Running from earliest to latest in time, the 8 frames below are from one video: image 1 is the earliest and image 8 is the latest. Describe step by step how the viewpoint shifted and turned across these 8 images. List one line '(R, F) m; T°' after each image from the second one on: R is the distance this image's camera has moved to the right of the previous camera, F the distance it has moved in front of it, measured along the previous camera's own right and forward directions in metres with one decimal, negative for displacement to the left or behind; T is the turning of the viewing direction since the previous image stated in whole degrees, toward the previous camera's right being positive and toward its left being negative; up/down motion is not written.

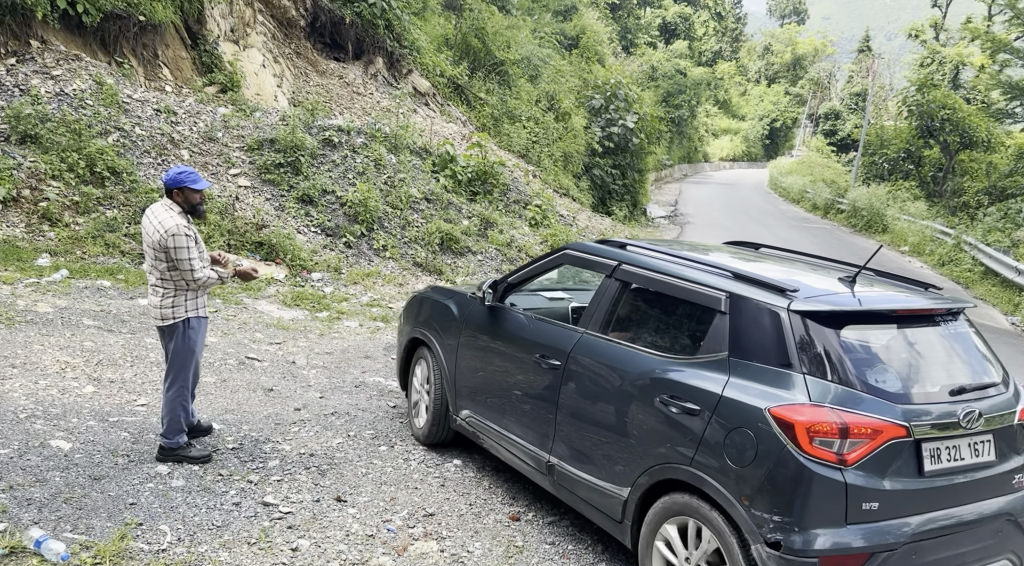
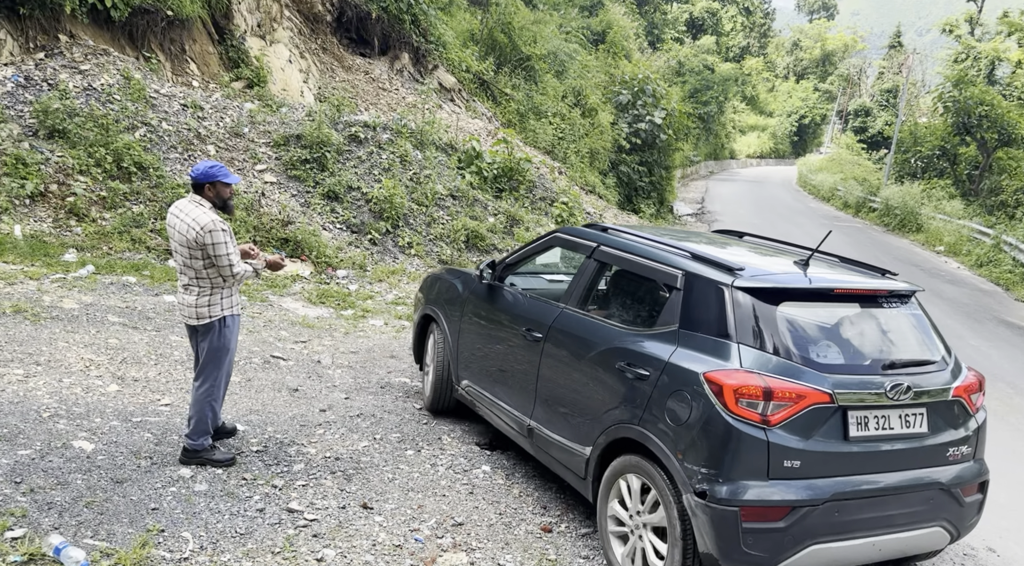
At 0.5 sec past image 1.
(-0.1, +0.2) m; -2°
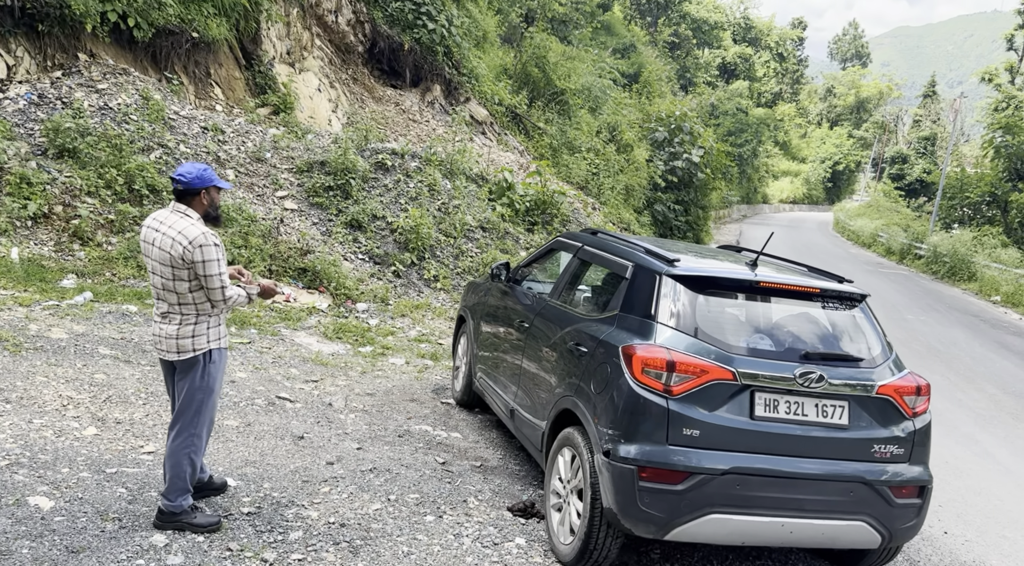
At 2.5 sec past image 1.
(-0.1, +0.8) m; -2°
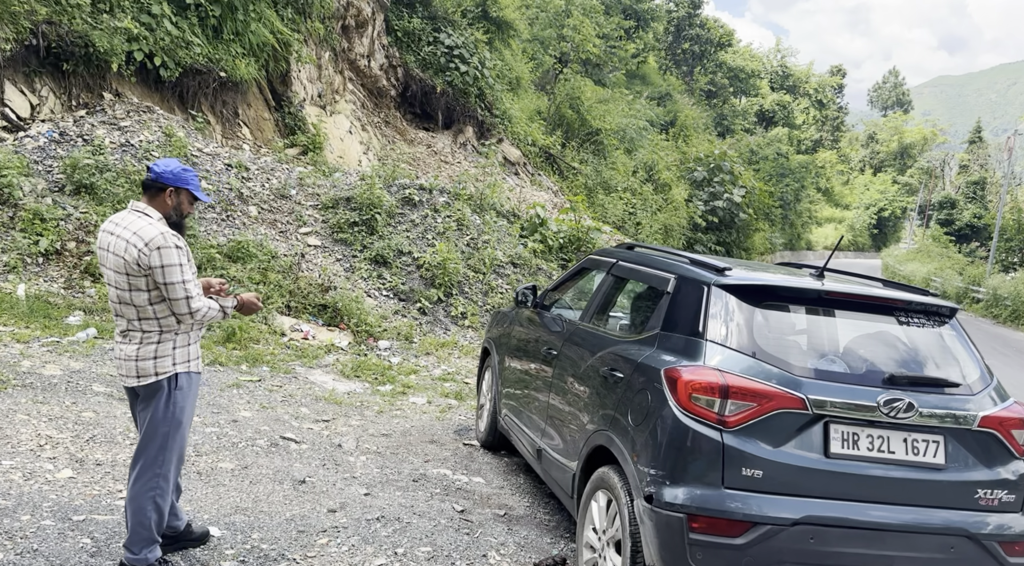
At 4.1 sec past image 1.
(+0.1, +0.6) m; -3°
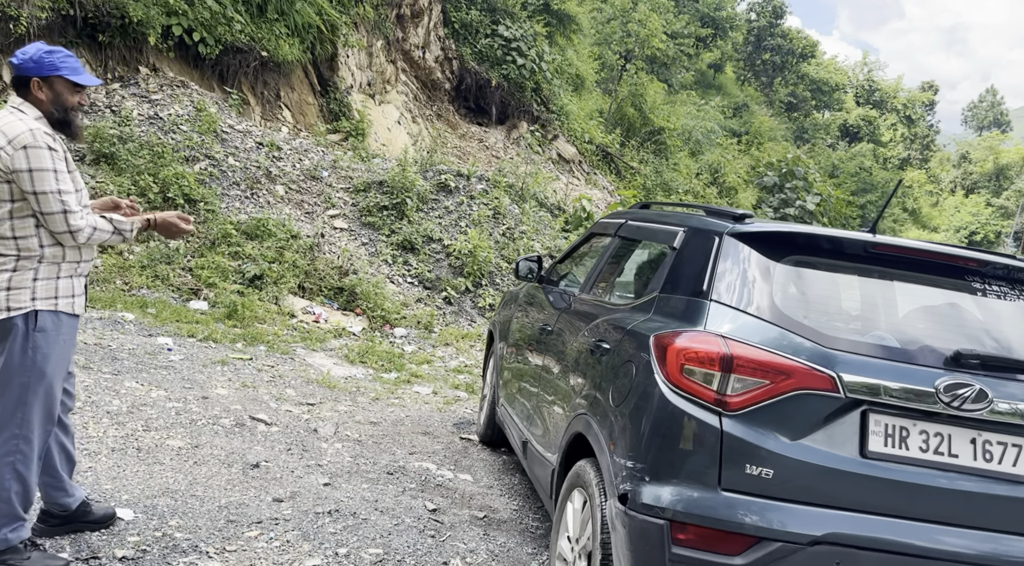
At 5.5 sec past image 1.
(+0.4, +0.7) m; -5°
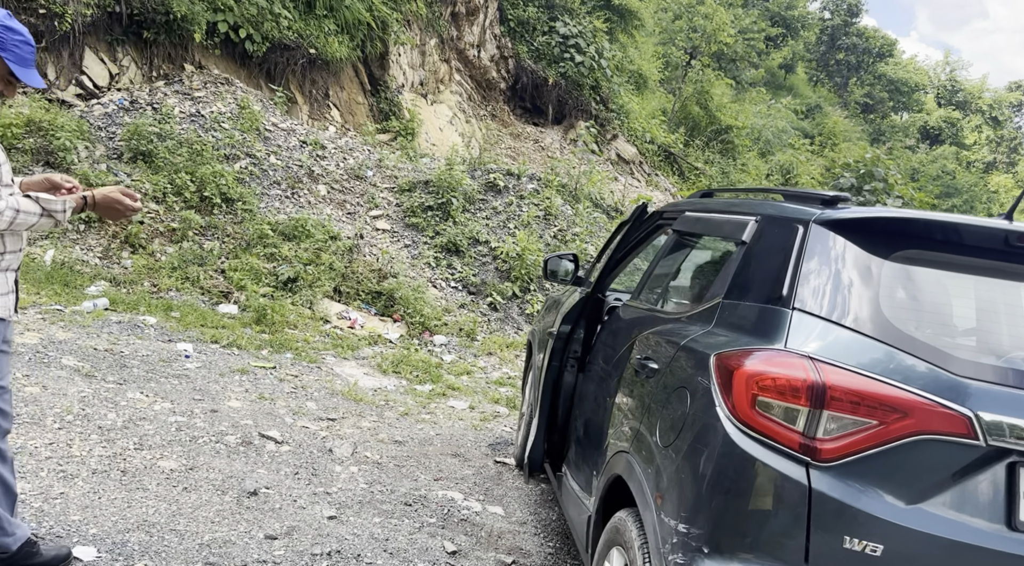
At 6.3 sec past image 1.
(+0.1, +0.6) m; -4°
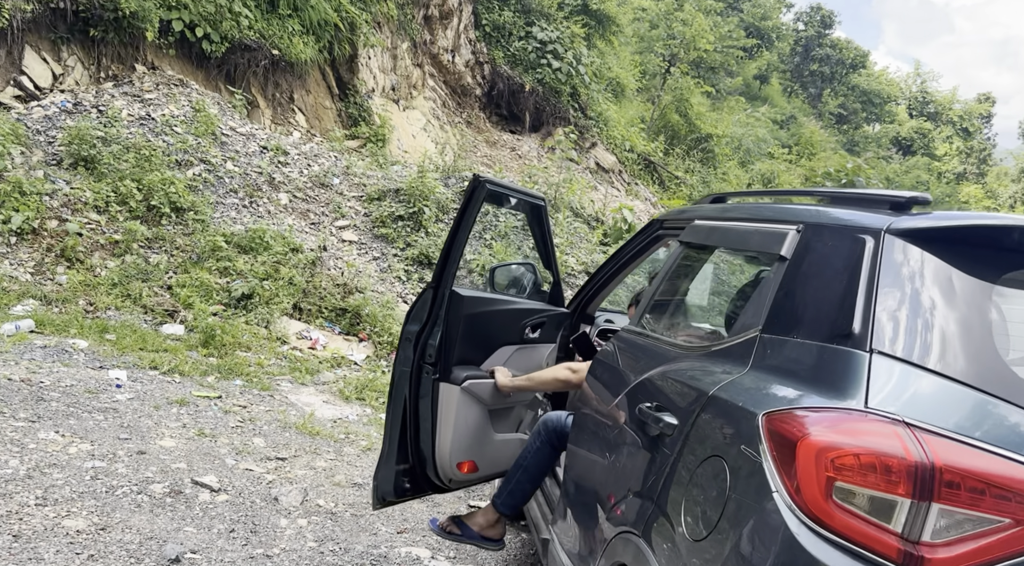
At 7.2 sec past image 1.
(0.0, +0.6) m; +2°
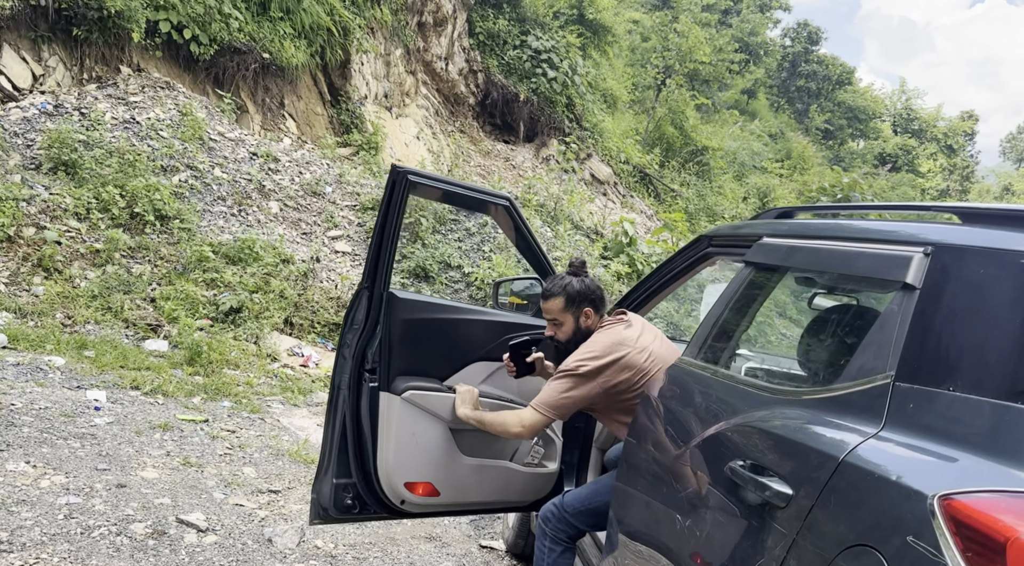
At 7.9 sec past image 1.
(-0.2, +0.3) m; +1°
